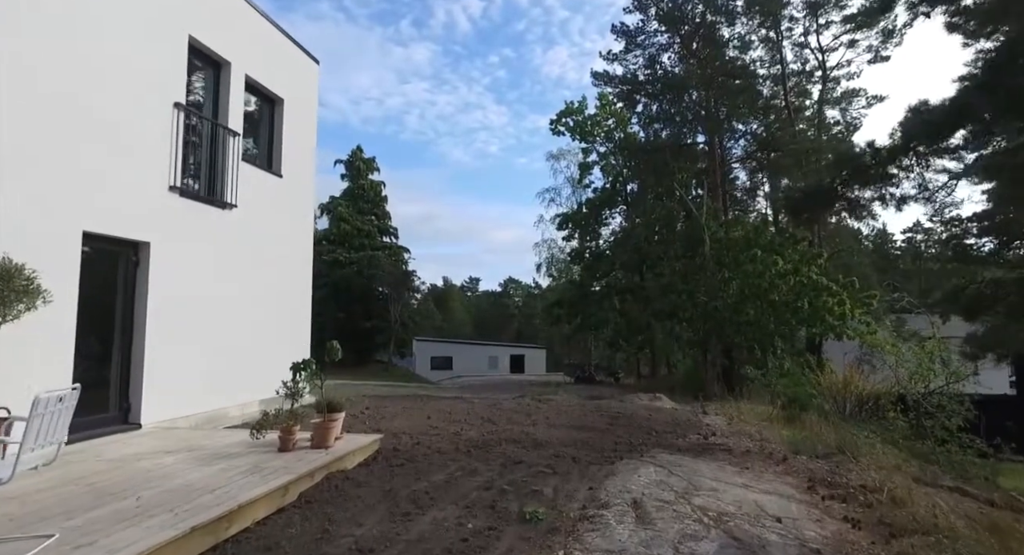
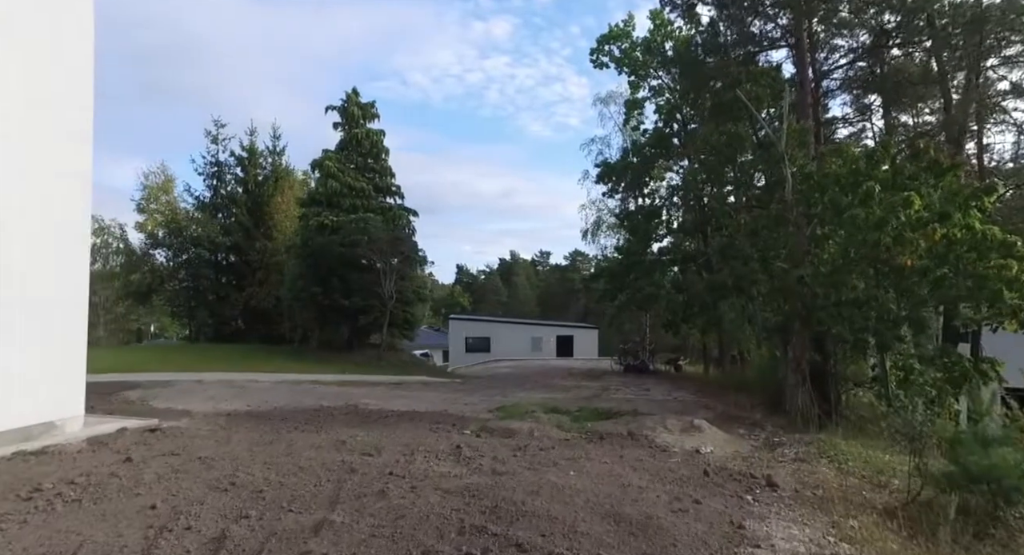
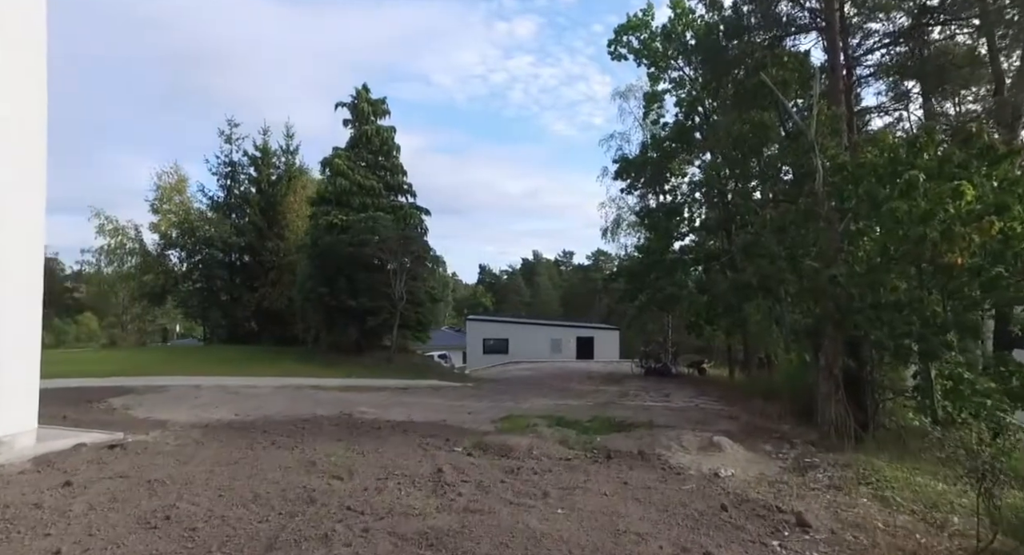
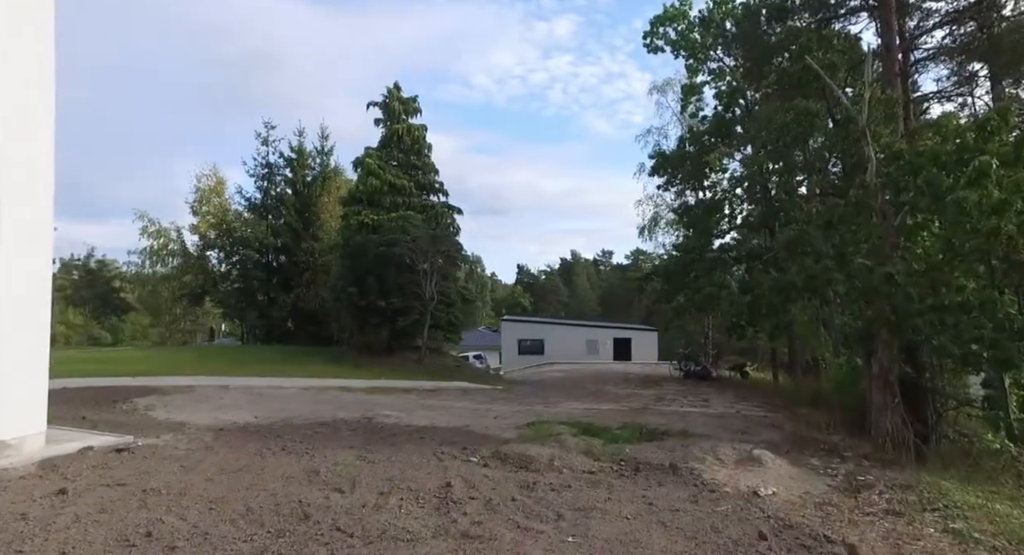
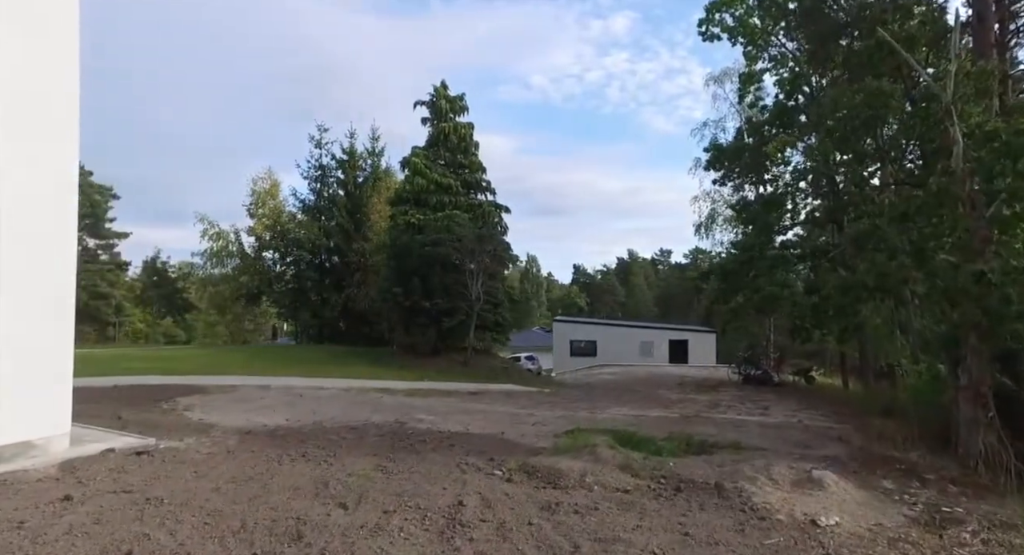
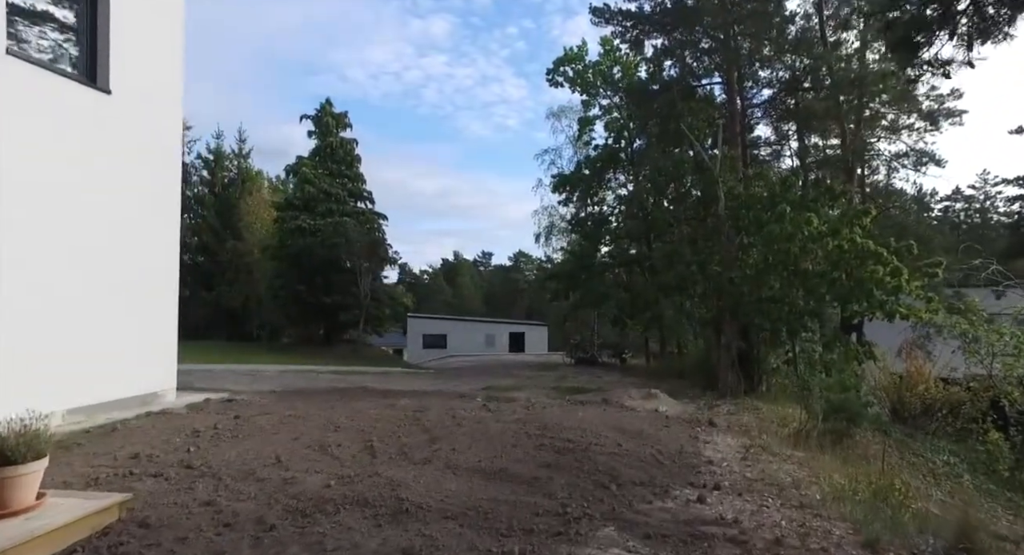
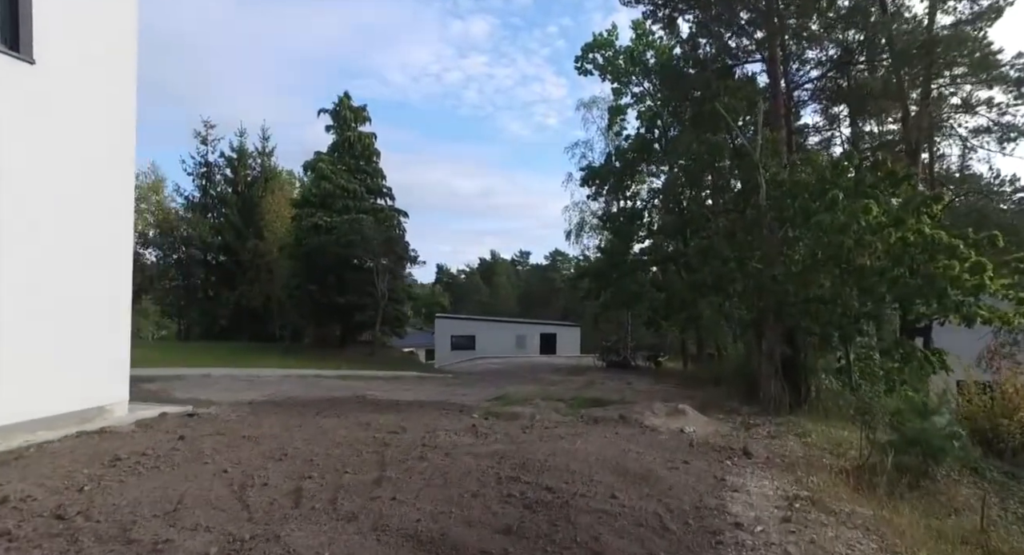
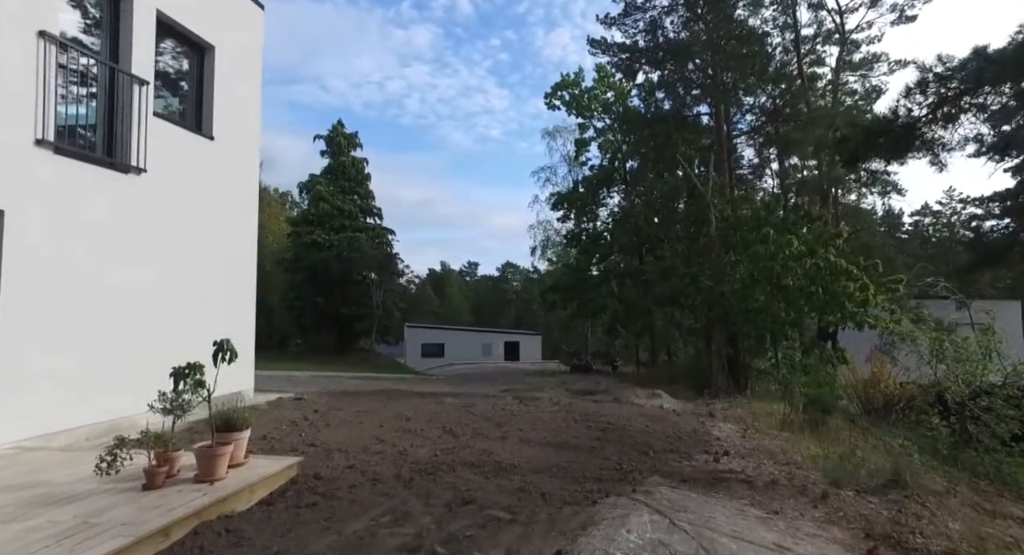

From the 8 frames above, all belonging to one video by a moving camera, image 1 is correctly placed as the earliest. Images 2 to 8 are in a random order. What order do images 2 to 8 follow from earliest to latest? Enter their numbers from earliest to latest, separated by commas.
8, 6, 7, 2, 3, 4, 5
